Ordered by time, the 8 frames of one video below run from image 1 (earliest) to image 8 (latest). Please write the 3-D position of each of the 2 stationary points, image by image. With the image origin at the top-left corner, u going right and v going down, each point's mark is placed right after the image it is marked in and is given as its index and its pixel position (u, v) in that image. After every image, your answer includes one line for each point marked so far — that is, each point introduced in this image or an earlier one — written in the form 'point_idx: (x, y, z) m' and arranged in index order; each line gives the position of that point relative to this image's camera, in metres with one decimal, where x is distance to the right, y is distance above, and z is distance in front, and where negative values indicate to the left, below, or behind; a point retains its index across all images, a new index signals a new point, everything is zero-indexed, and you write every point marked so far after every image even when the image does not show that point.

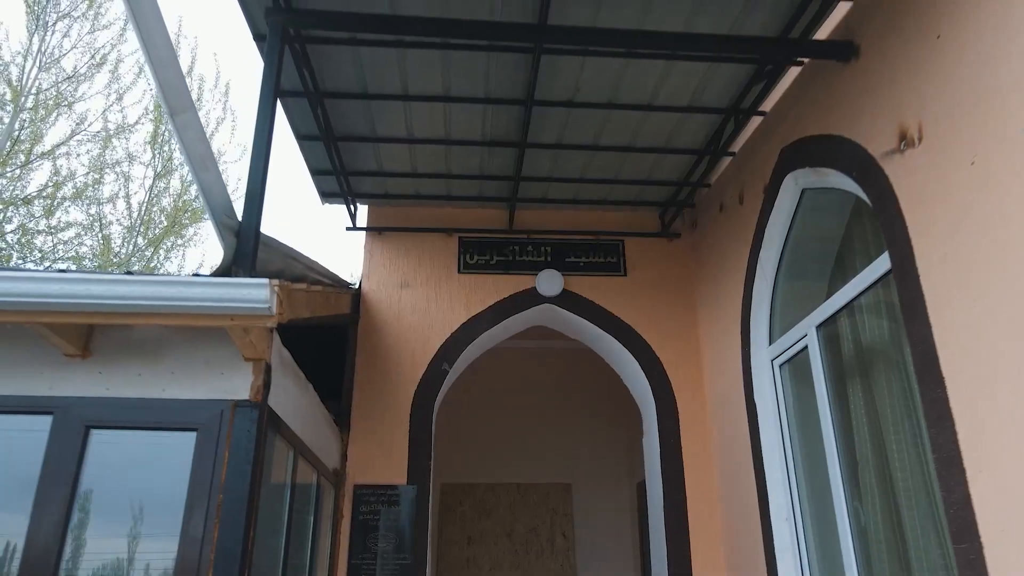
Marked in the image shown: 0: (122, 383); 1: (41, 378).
0: (-1.4, -0.4, +2.8) m
1: (-1.7, -0.3, +2.8) m
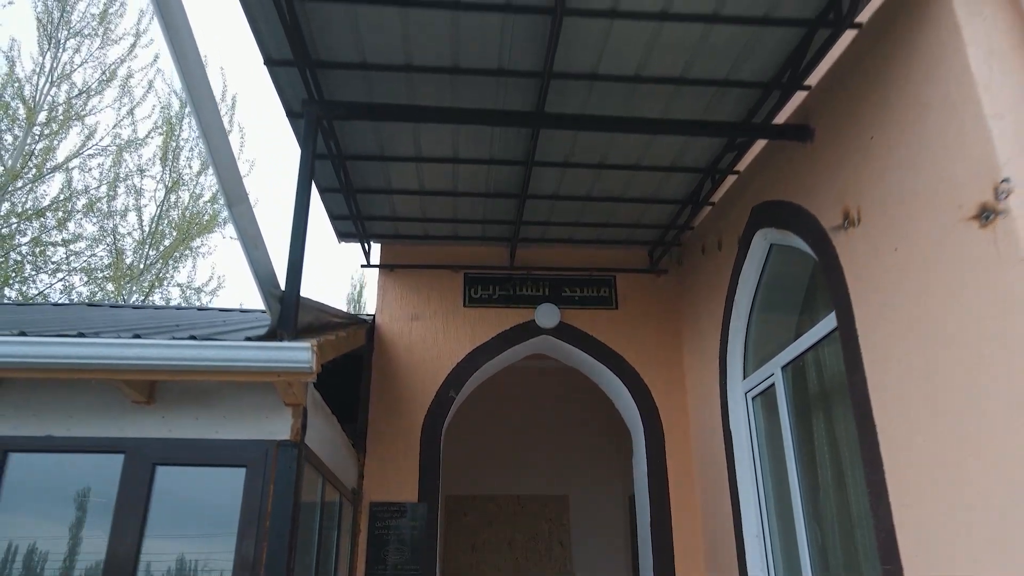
0: (-1.4, -0.6, +3.2) m
1: (-1.7, -0.6, +3.2) m
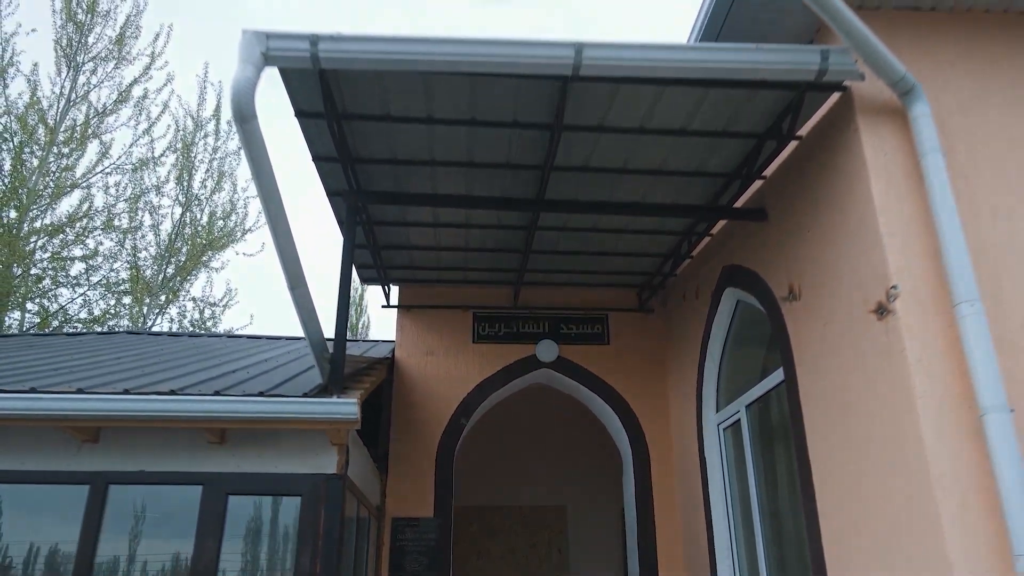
0: (-1.4, -0.9, +3.9) m
1: (-1.6, -0.9, +3.9) m
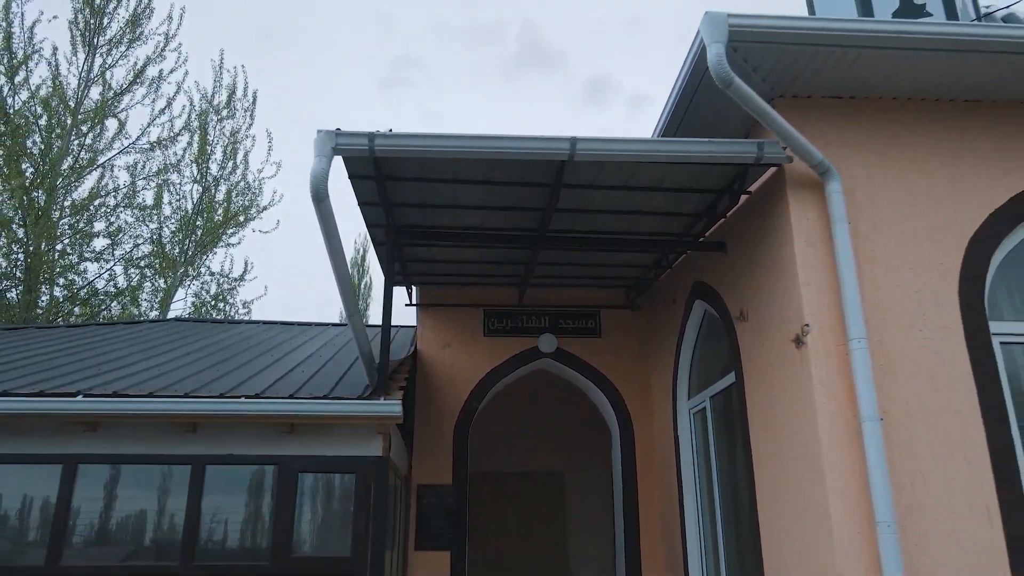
0: (-1.3, -1.1, +5.0) m
1: (-1.6, -1.0, +5.0) m
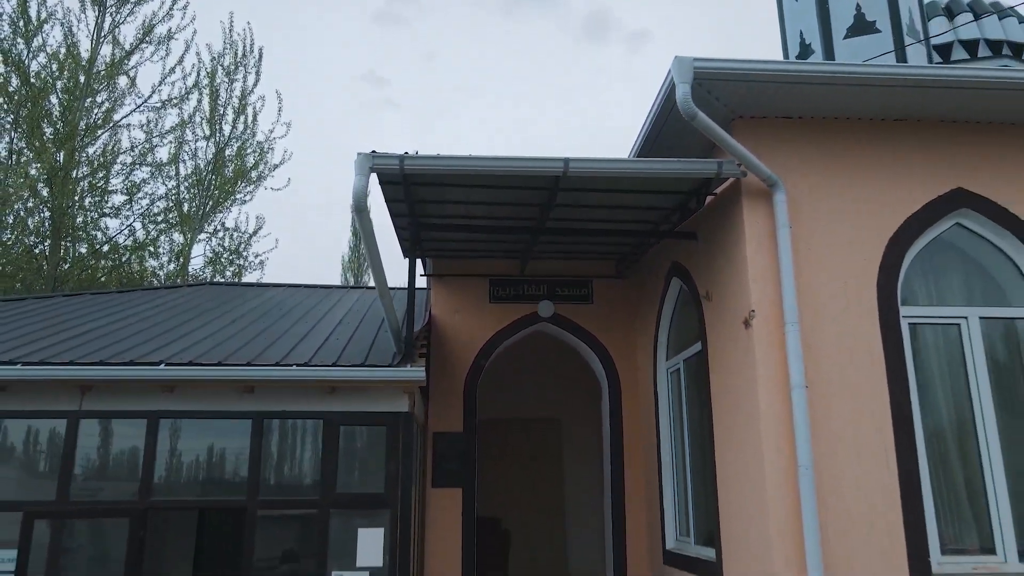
0: (-1.3, -0.9, +6.0) m
1: (-1.5, -0.9, +6.0) m
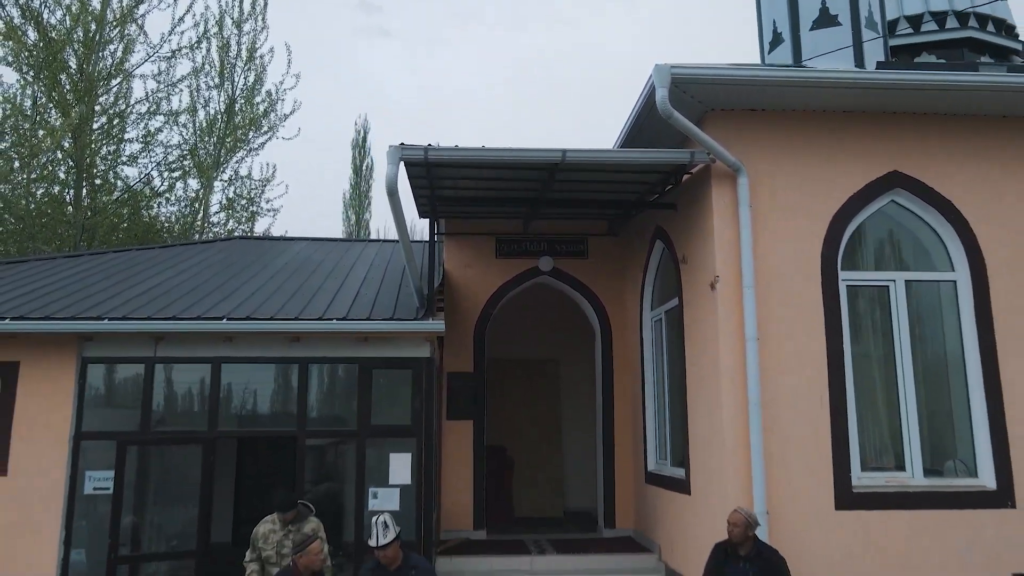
0: (-1.2, -0.6, +7.2) m
1: (-1.5, -0.6, +7.2) m
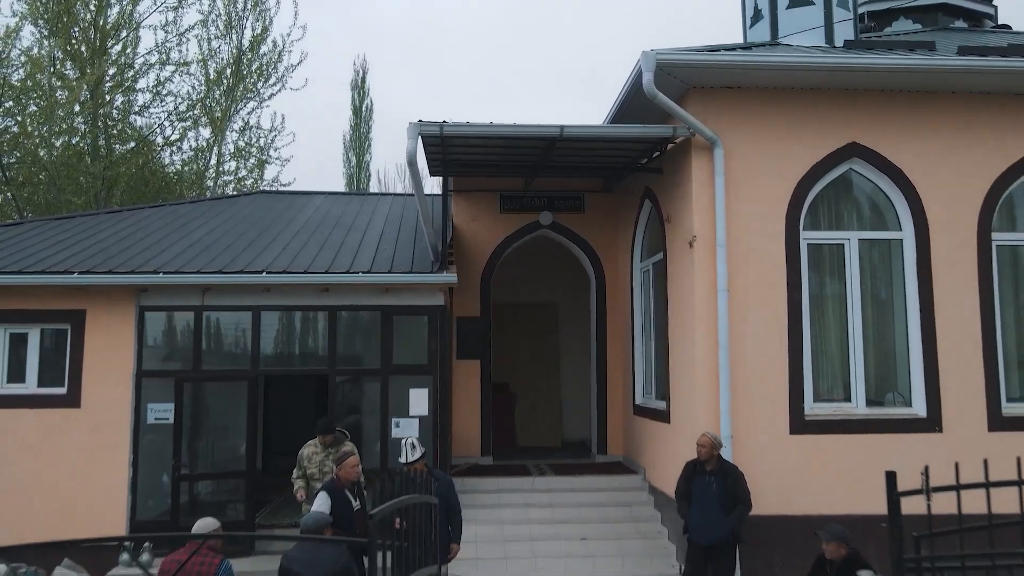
0: (-1.2, -0.1, +8.1) m
1: (-1.5, -0.1, +8.1) m
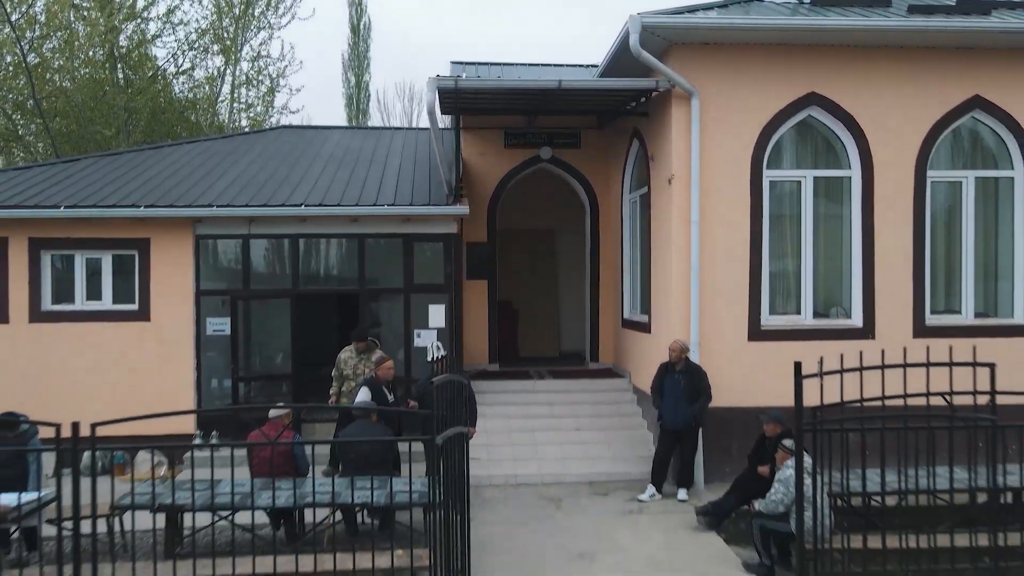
0: (-1.1, +0.7, +9.4) m
1: (-1.4, +0.7, +9.3) m
